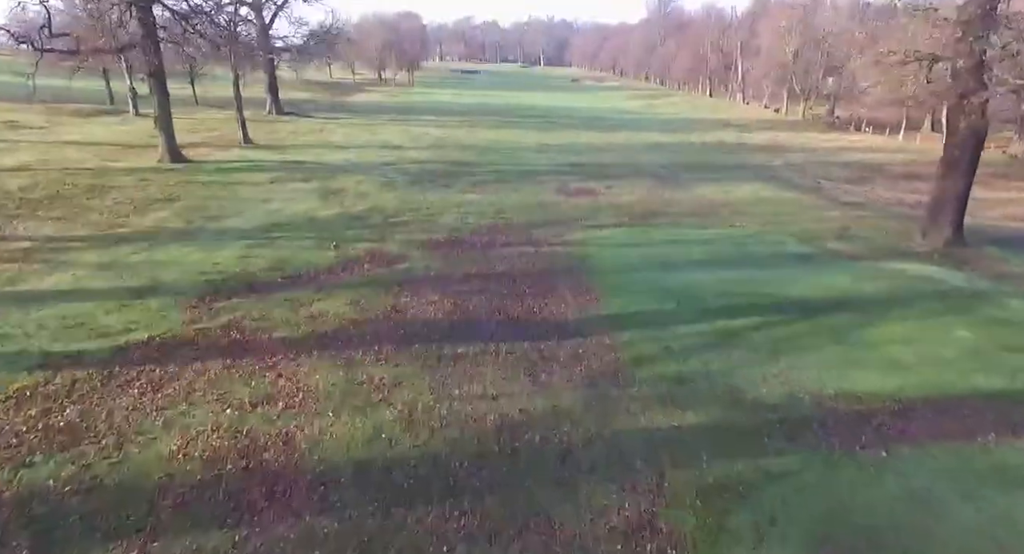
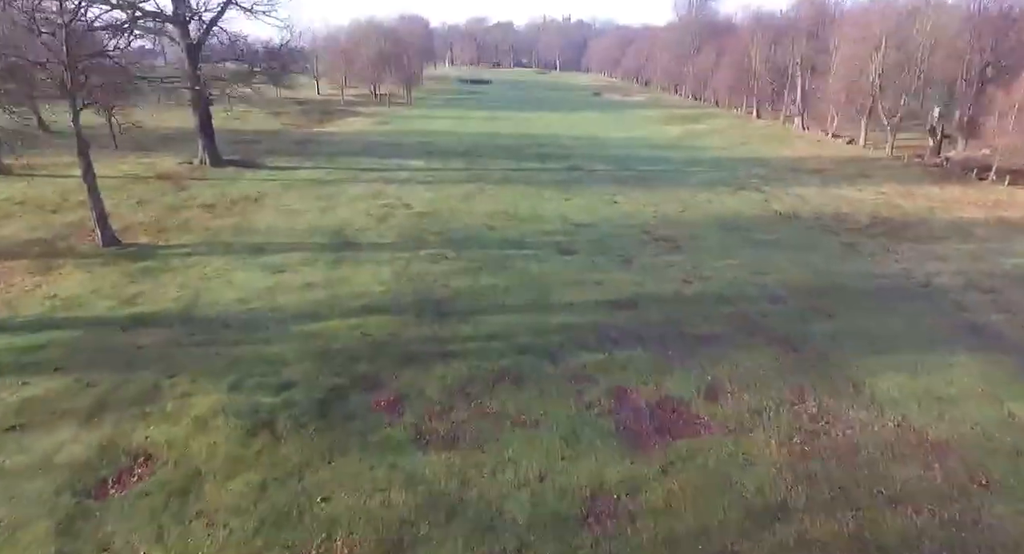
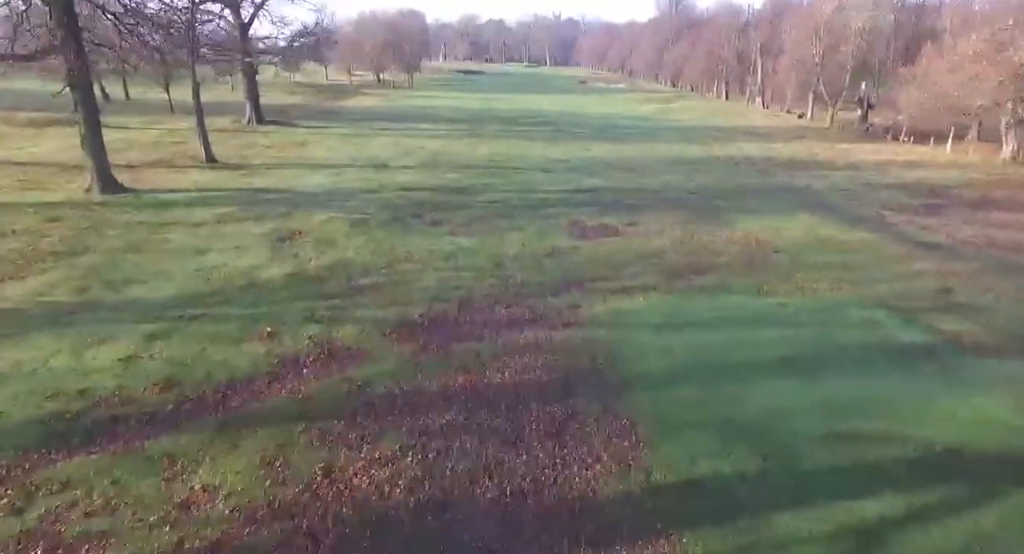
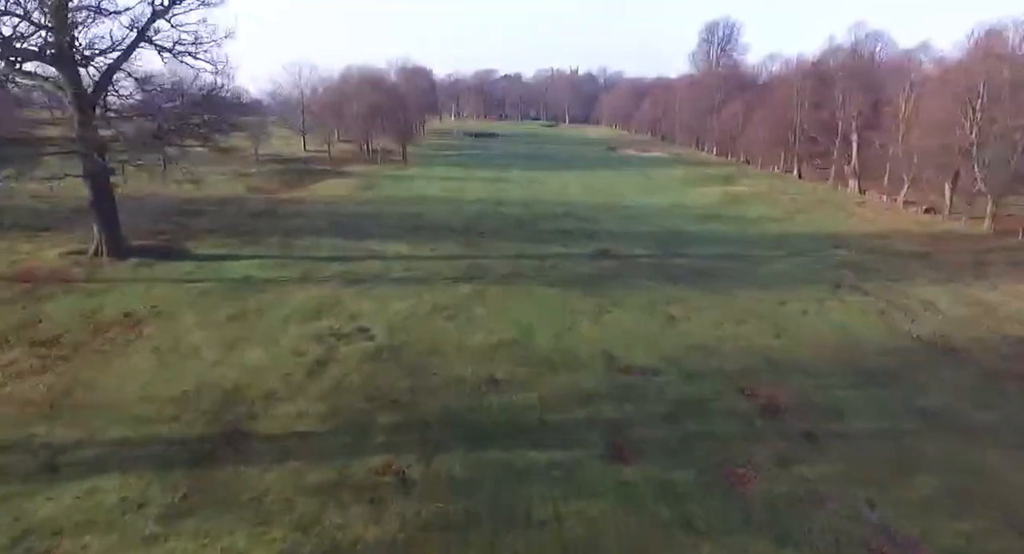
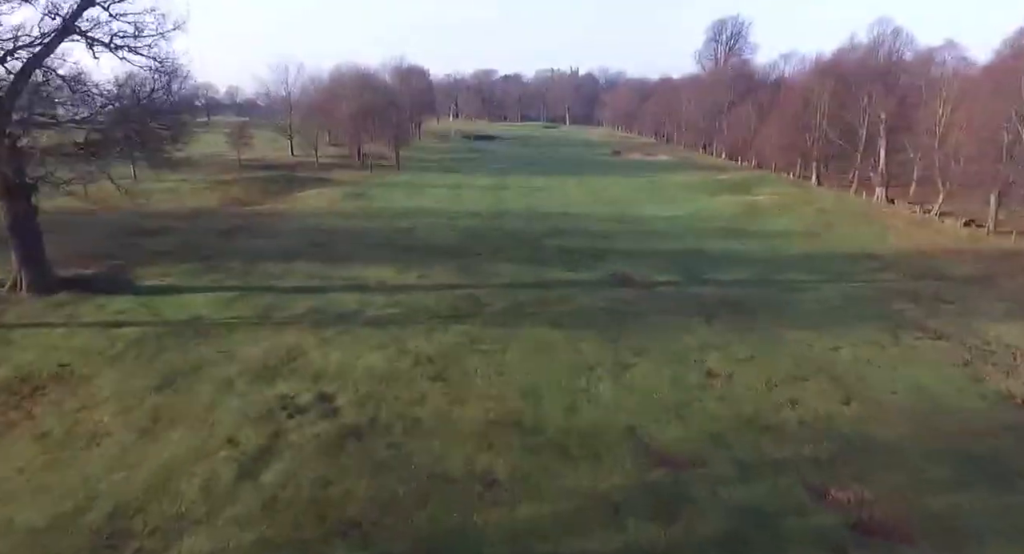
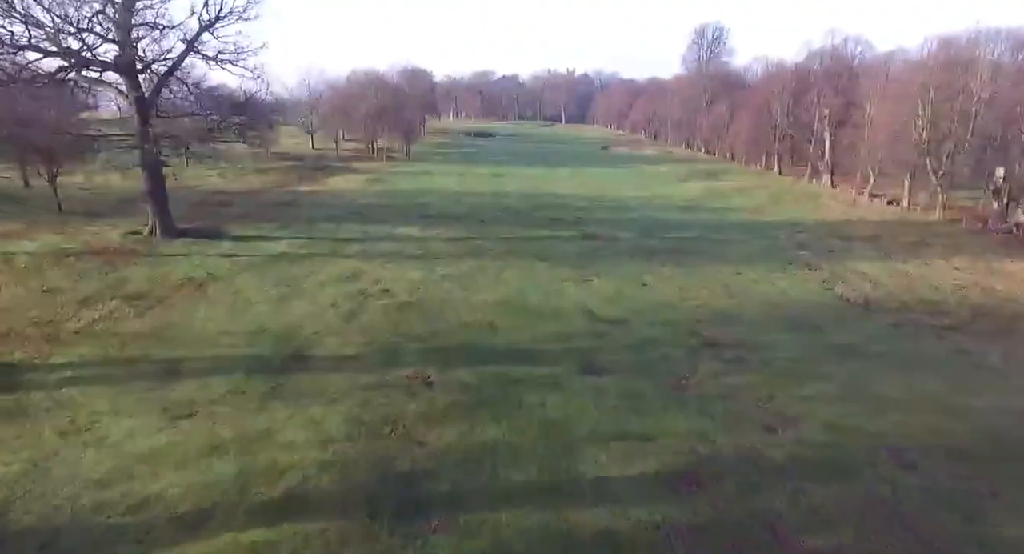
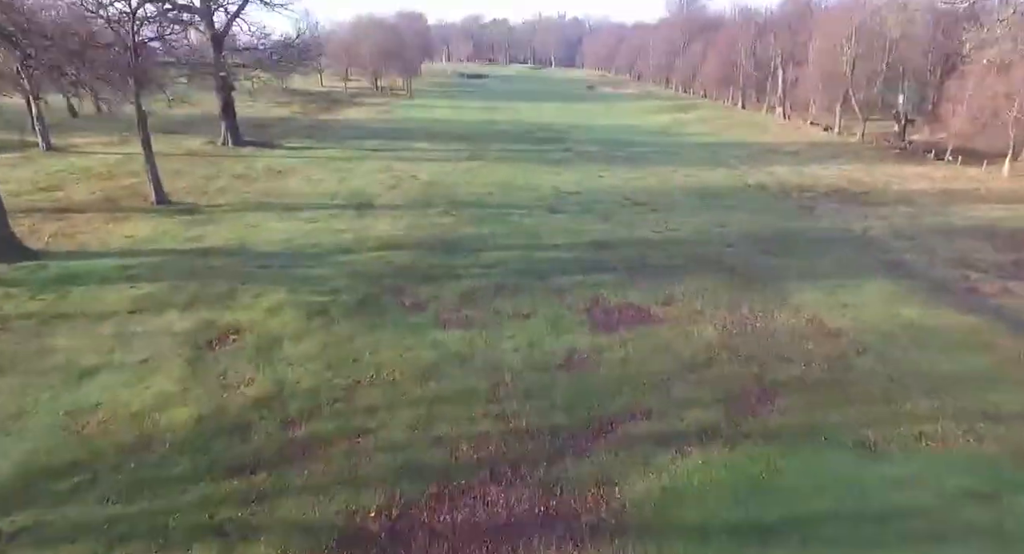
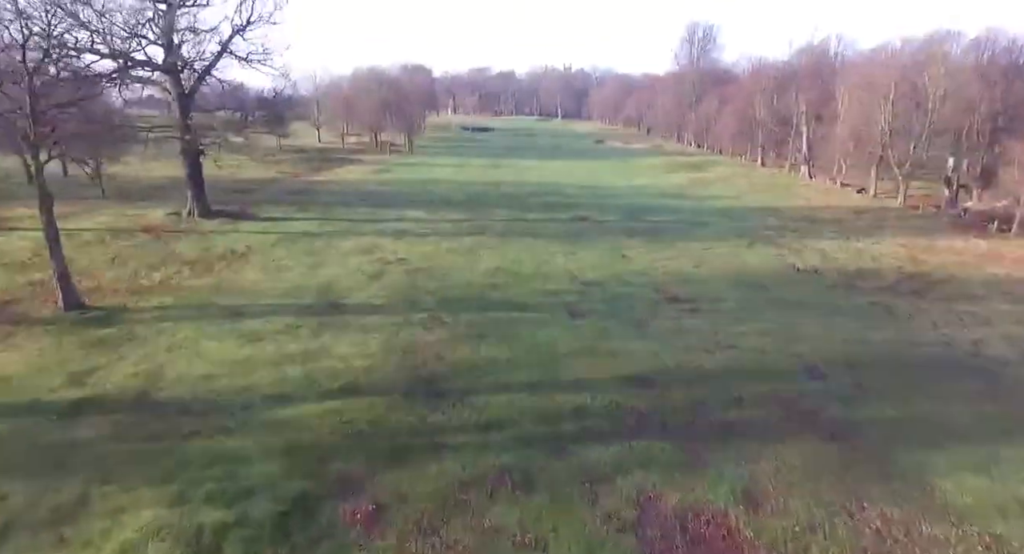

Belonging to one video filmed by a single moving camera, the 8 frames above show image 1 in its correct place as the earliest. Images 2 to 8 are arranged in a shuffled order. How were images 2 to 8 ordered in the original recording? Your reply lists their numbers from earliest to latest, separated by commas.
3, 7, 2, 8, 6, 4, 5
